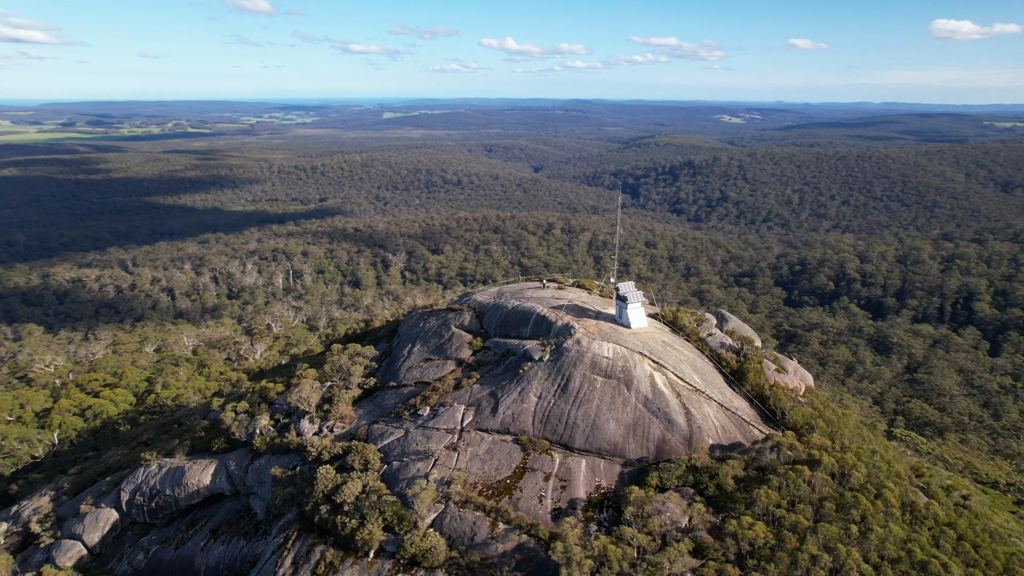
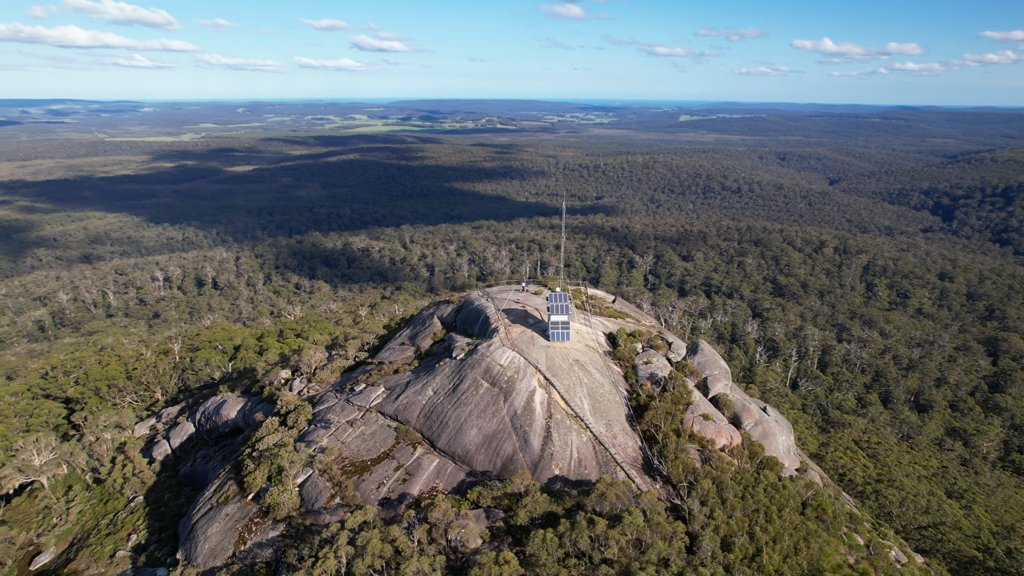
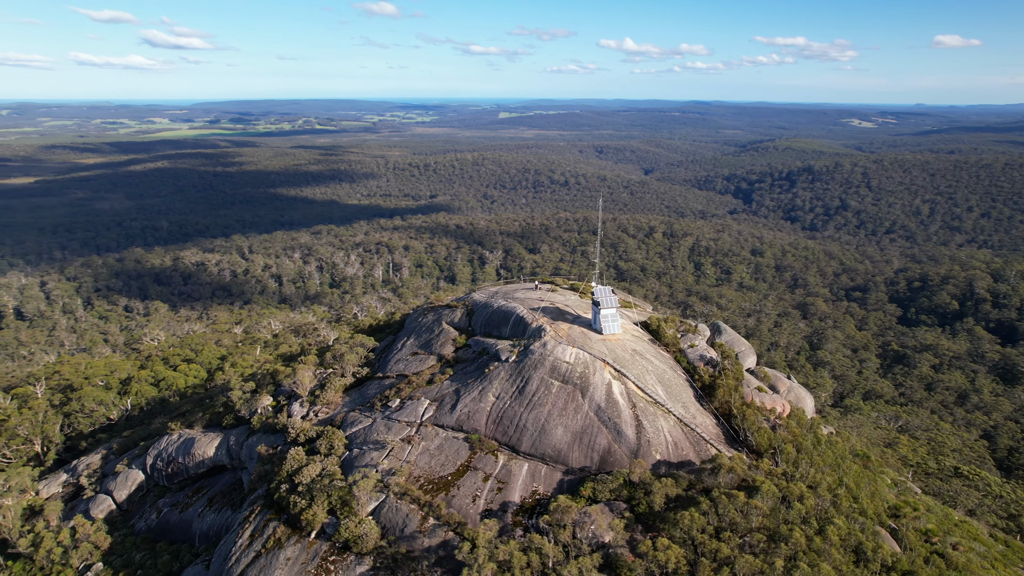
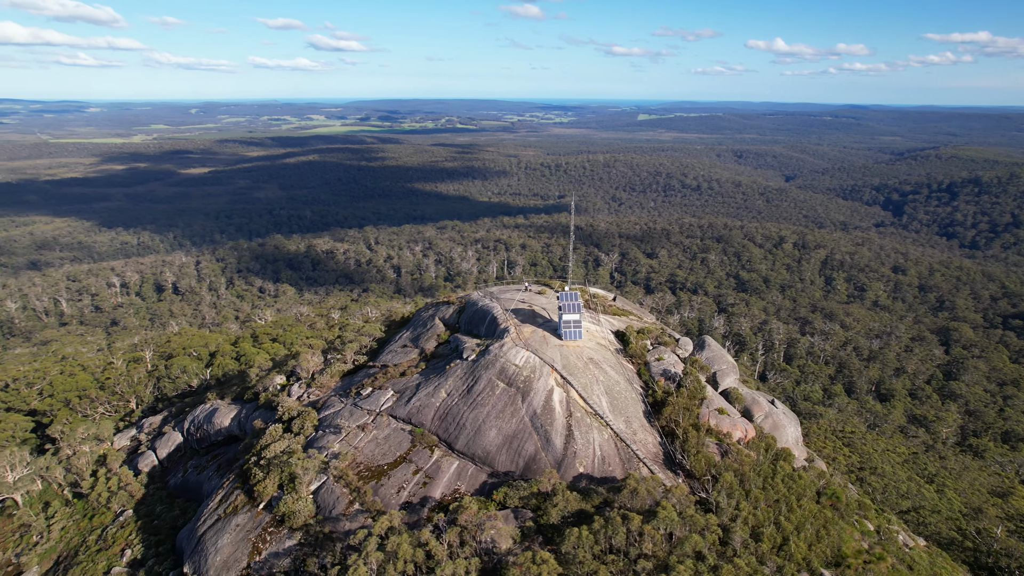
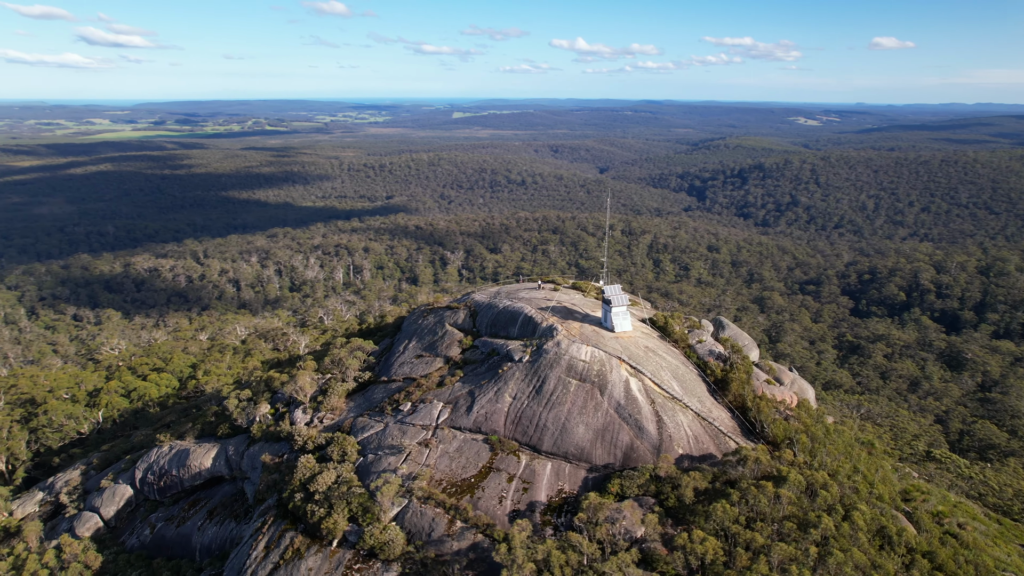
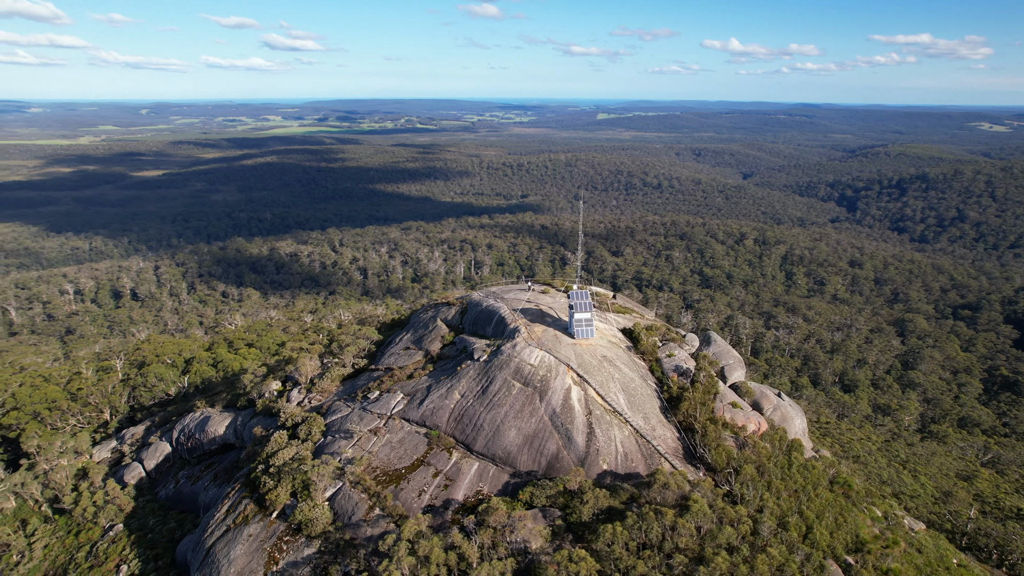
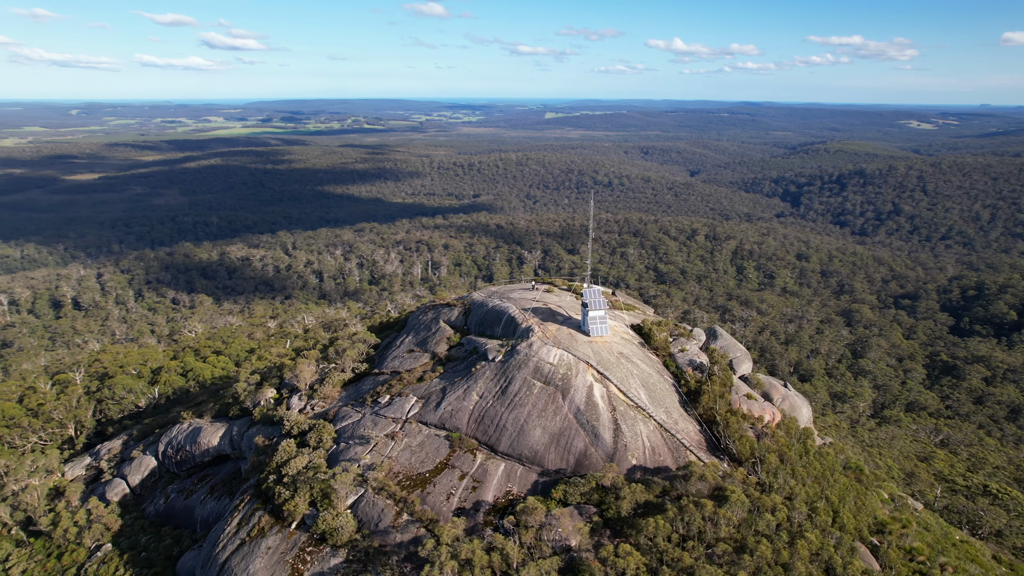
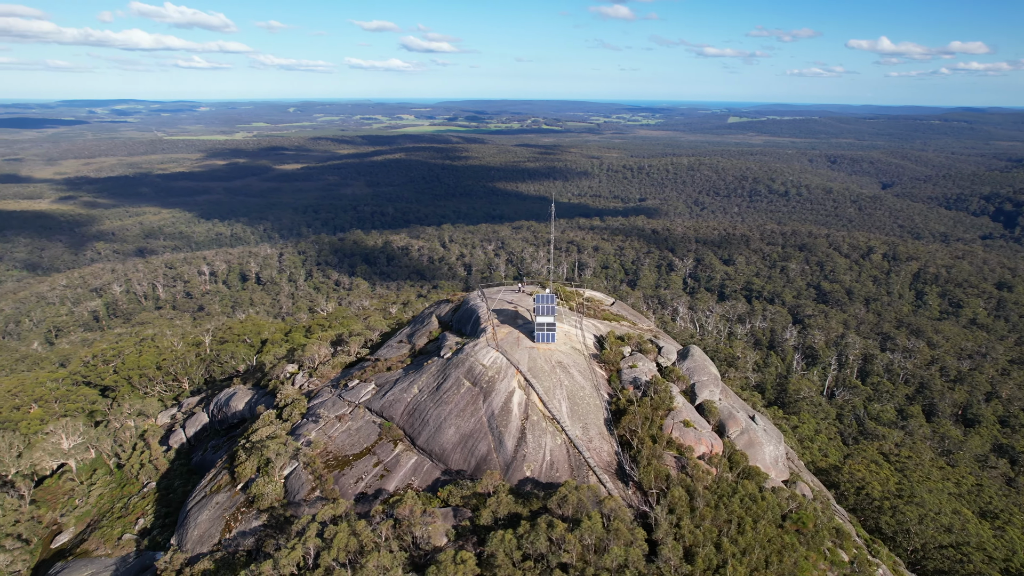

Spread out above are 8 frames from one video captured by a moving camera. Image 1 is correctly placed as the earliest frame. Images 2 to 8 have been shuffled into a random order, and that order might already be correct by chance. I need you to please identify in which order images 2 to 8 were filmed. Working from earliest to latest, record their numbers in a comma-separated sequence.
5, 3, 7, 6, 4, 2, 8
